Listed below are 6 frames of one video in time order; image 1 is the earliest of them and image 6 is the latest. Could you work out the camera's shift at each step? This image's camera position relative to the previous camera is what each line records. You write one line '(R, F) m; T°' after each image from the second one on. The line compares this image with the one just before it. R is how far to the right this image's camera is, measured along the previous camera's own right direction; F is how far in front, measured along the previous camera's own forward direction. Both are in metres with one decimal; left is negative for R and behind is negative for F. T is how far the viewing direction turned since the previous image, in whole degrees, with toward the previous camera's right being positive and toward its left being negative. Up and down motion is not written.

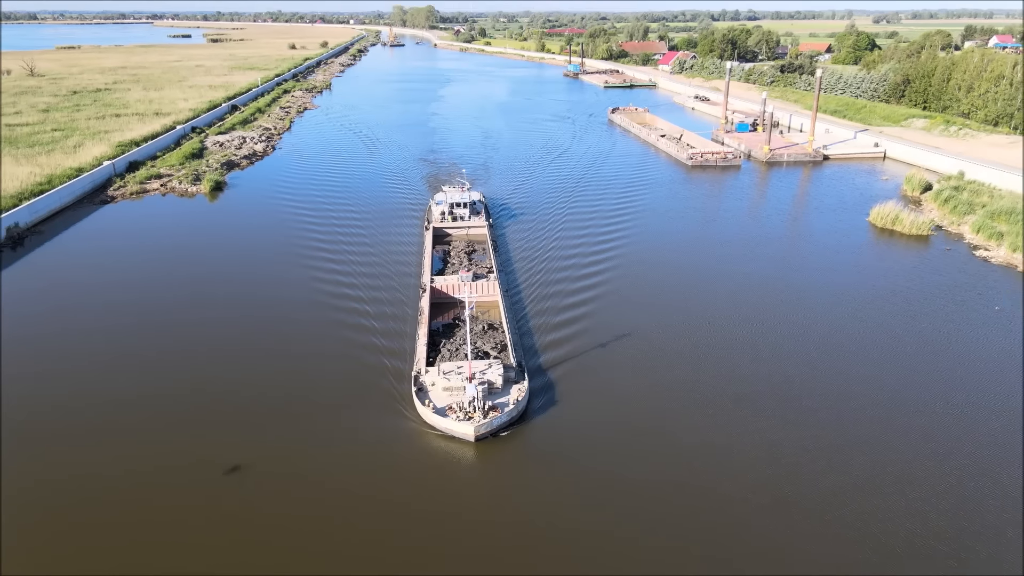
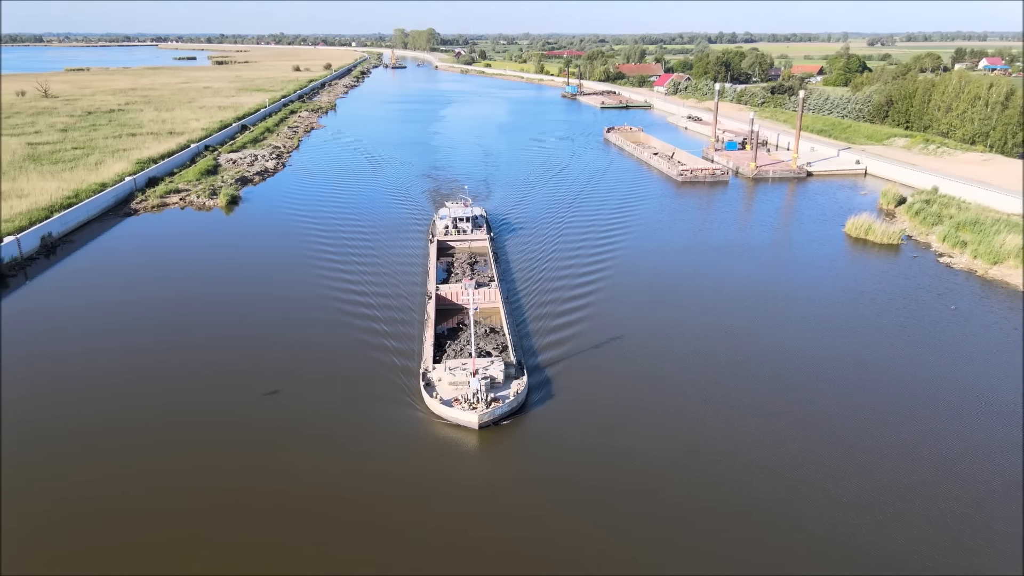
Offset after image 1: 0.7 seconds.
(0.0, -0.6) m; 0°
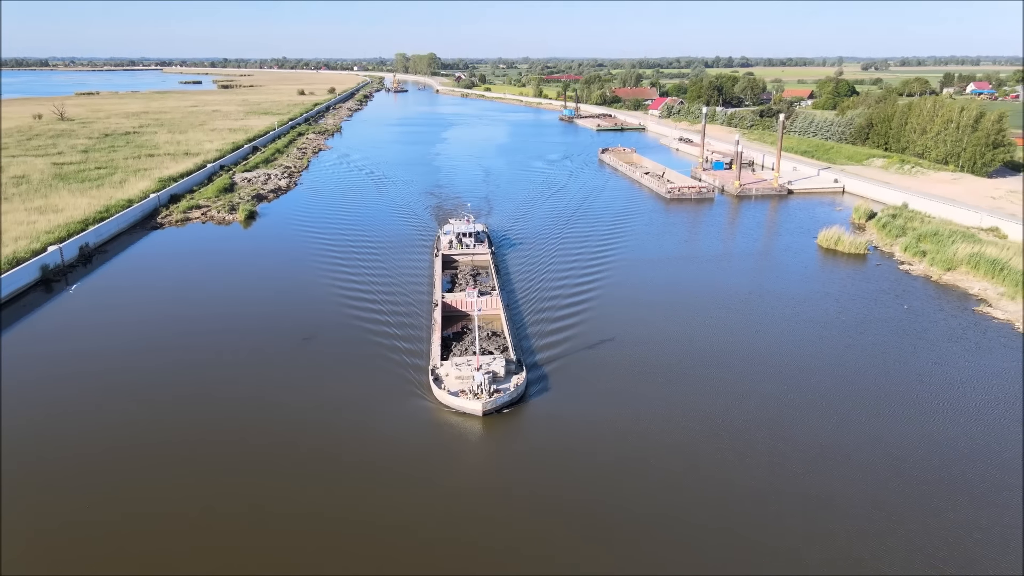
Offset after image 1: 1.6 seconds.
(0.0, -0.8) m; 0°
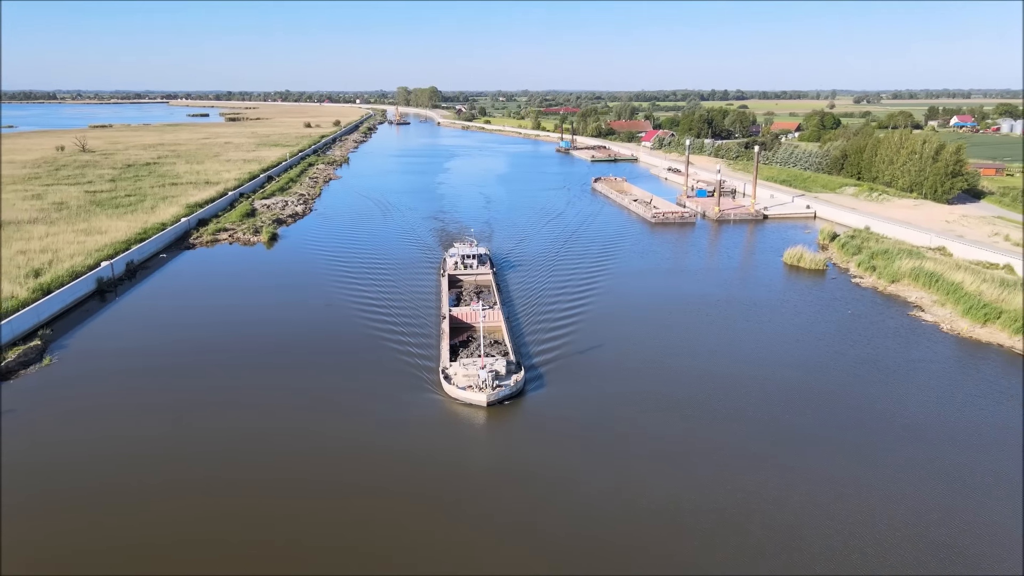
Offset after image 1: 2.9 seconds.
(0.0, -1.2) m; 0°
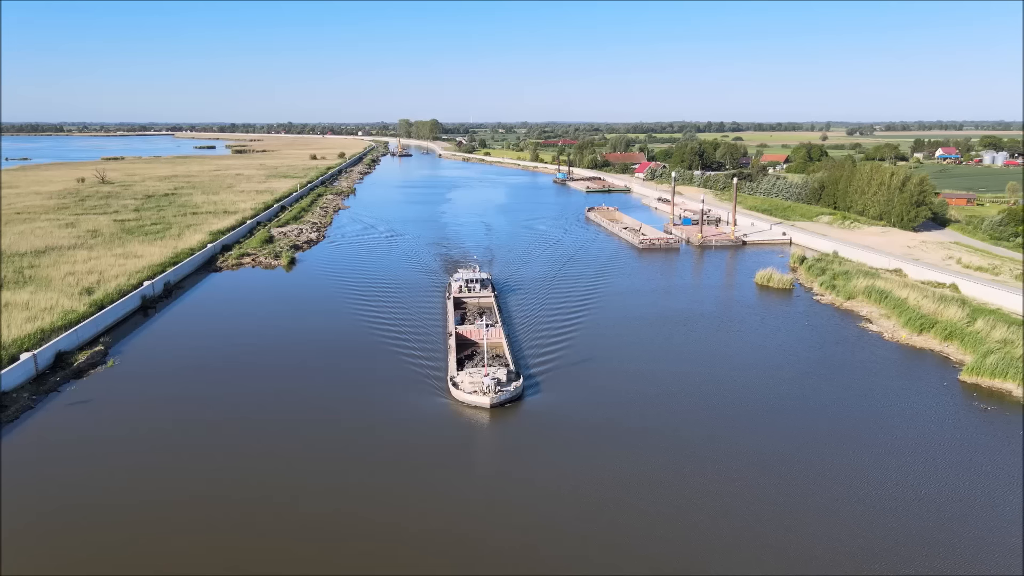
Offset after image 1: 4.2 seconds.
(0.0, -1.2) m; 0°
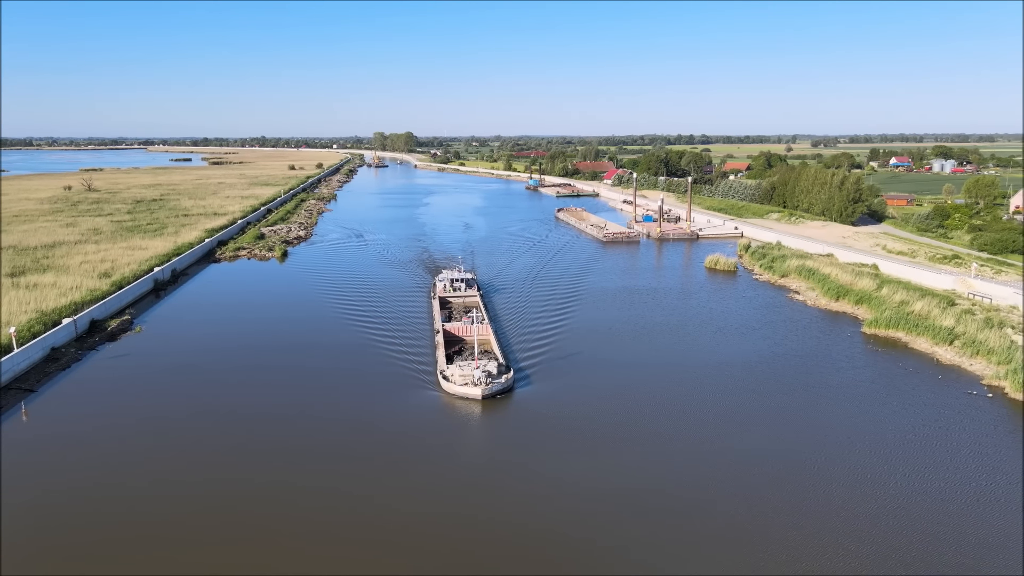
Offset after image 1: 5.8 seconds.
(0.0, -1.4) m; +2°
